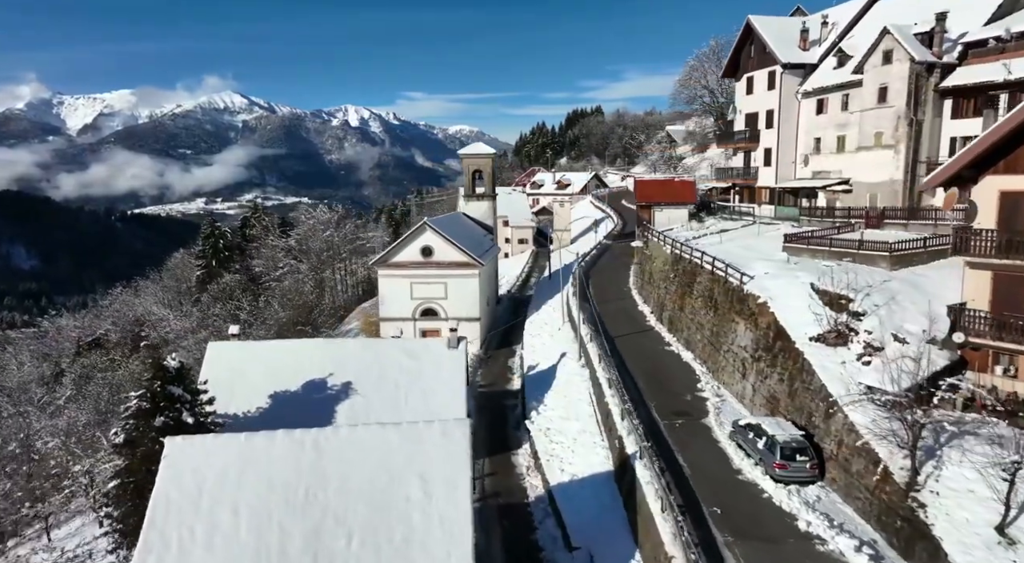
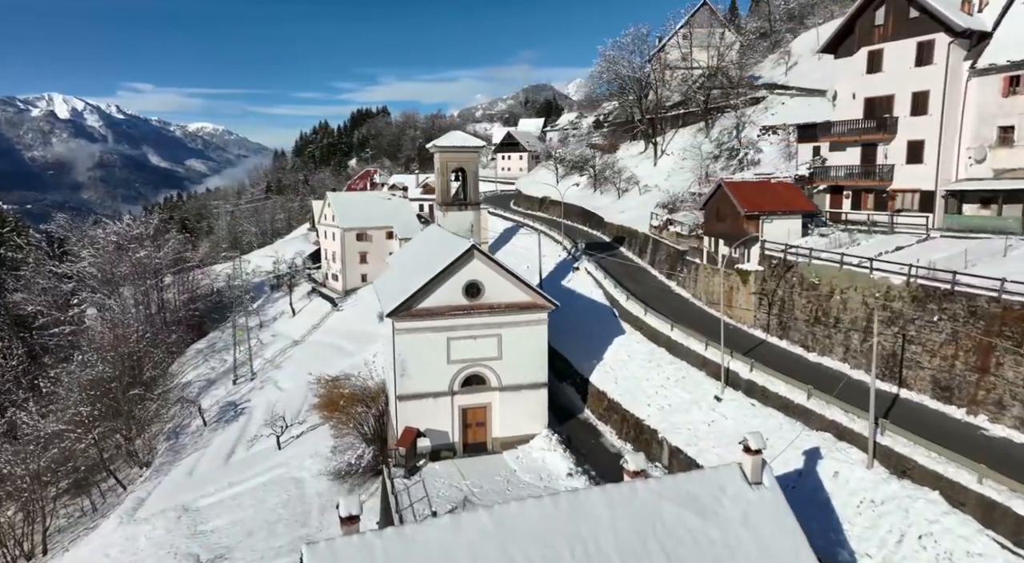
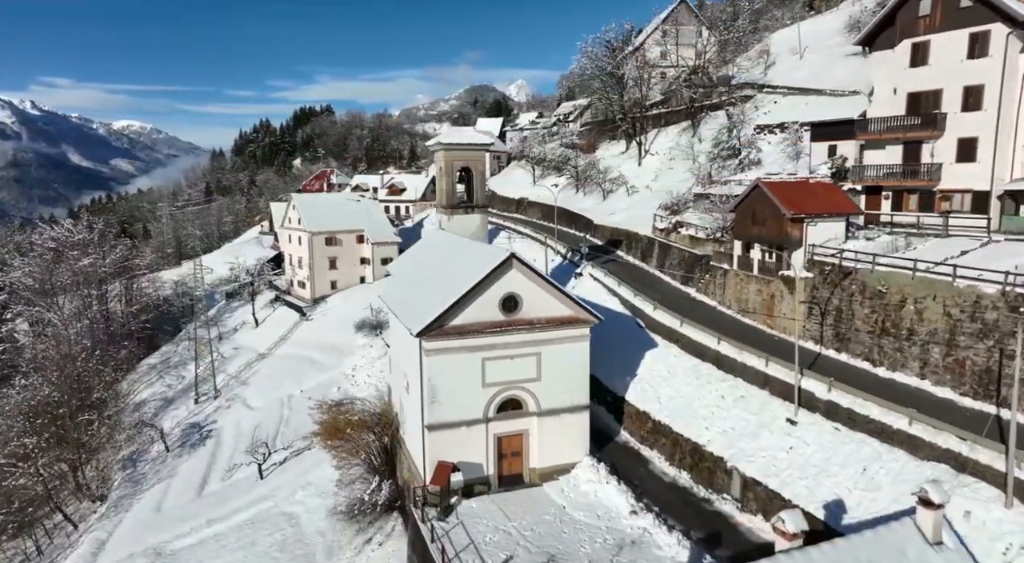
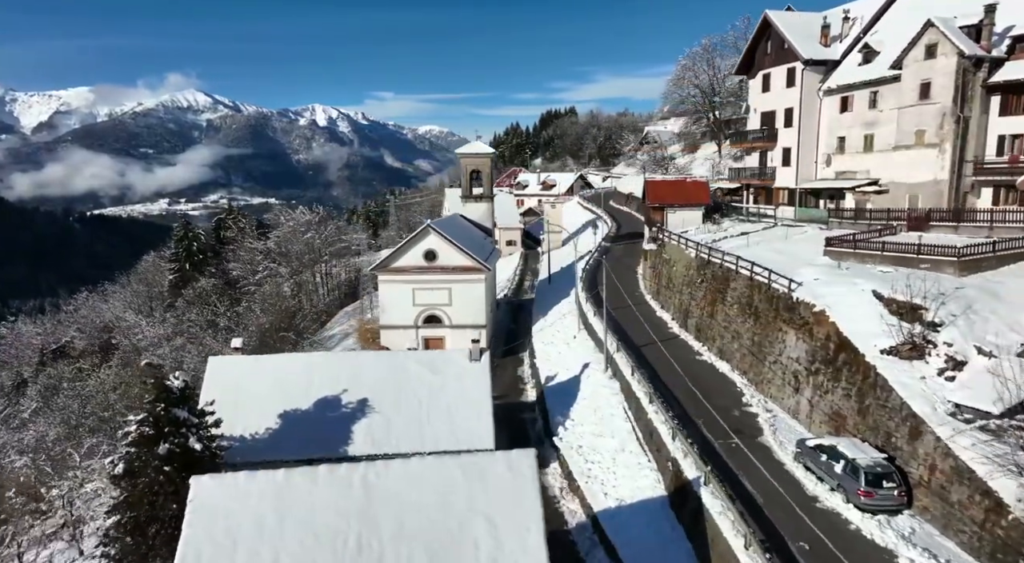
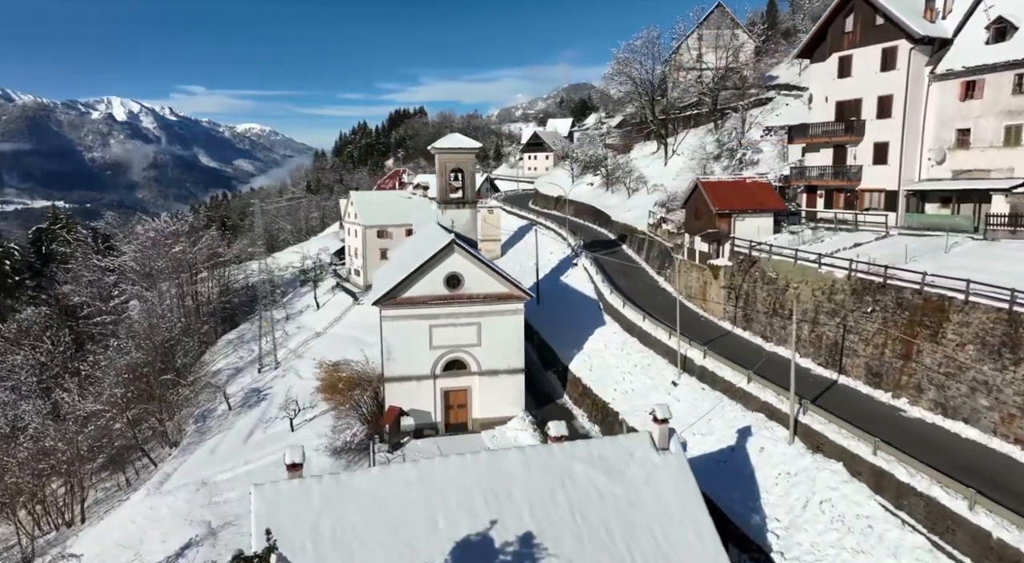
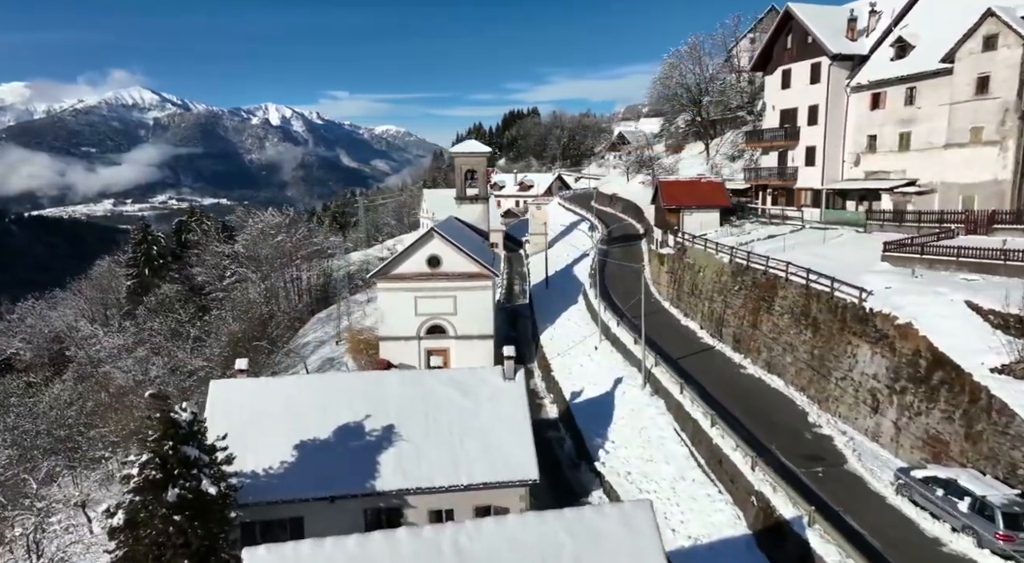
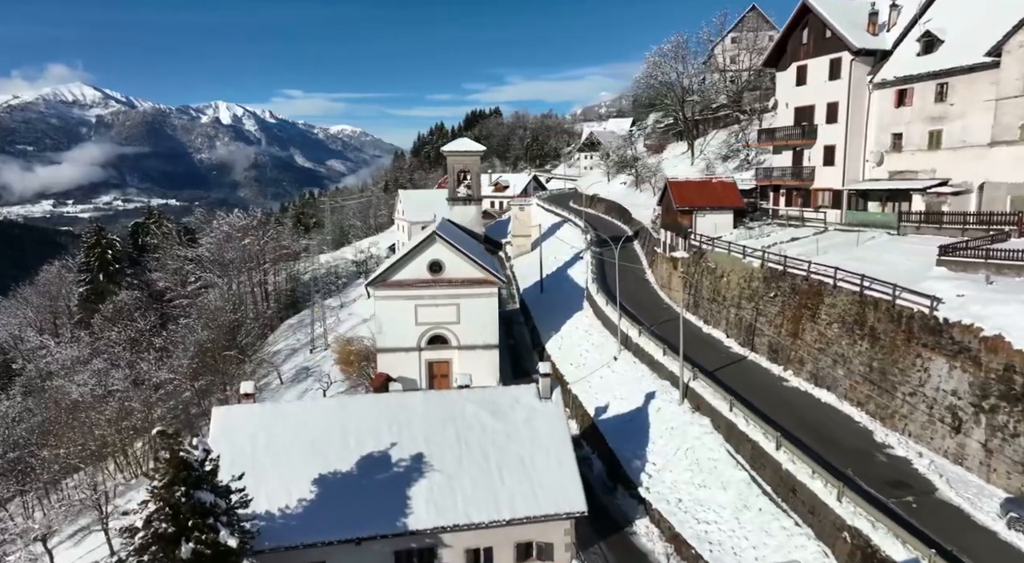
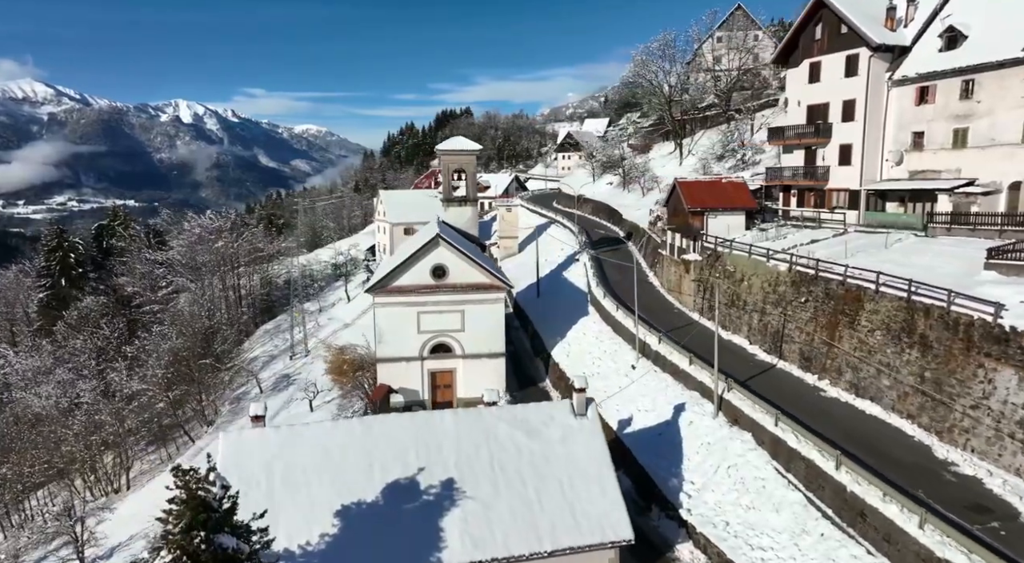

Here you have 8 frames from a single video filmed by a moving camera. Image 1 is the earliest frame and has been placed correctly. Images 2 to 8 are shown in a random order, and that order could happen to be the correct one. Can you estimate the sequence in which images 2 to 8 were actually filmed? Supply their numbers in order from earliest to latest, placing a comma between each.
4, 6, 7, 8, 5, 2, 3
